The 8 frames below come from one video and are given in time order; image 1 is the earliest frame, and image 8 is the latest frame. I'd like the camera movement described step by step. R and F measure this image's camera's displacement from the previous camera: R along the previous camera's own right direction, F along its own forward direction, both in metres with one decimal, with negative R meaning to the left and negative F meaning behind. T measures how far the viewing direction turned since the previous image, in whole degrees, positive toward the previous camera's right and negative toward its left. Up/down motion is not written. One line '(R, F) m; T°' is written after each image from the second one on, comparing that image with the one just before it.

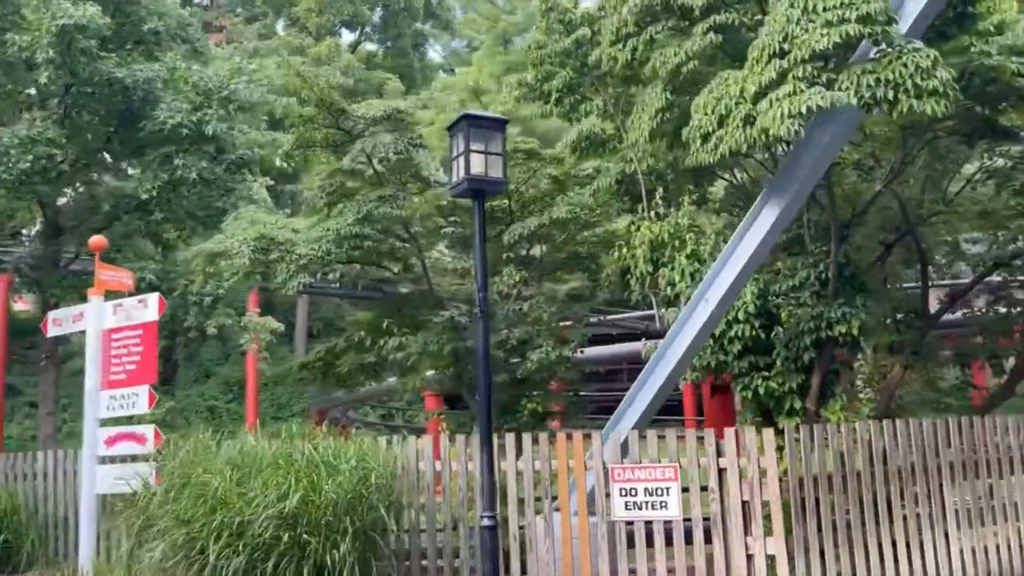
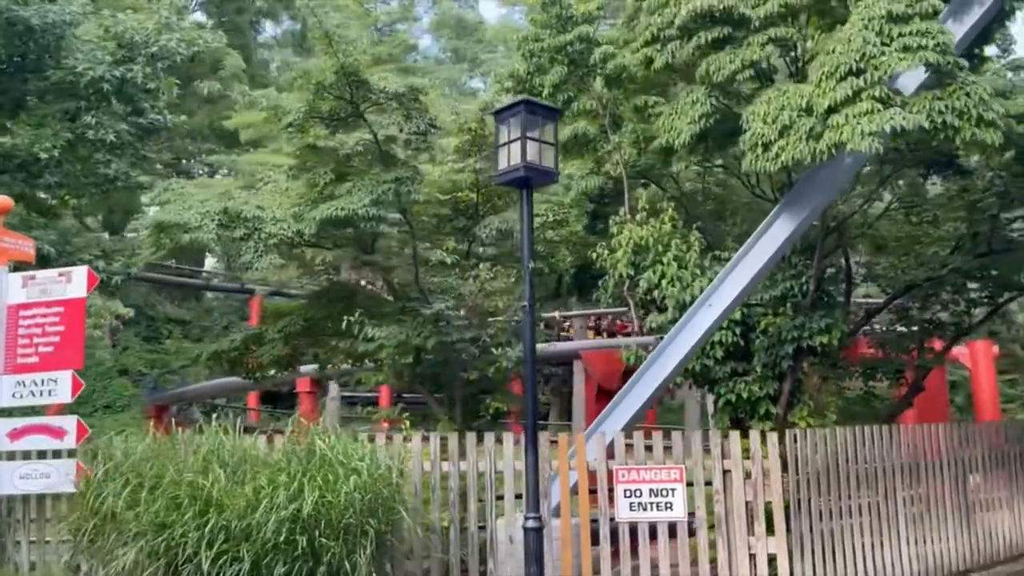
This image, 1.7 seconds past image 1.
(-1.6, +0.4) m; +13°
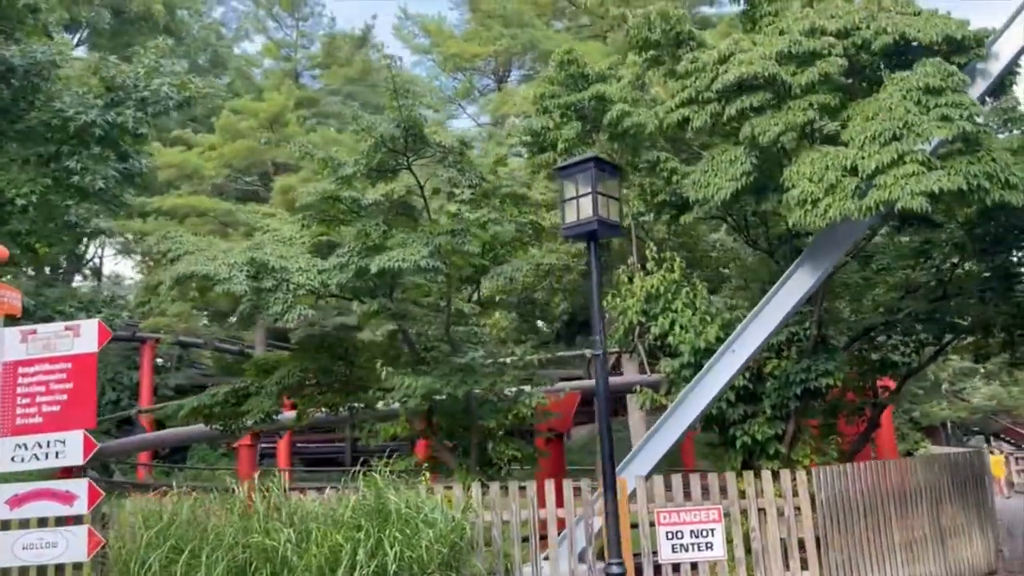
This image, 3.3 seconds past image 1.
(-1.3, 0.0) m; +8°
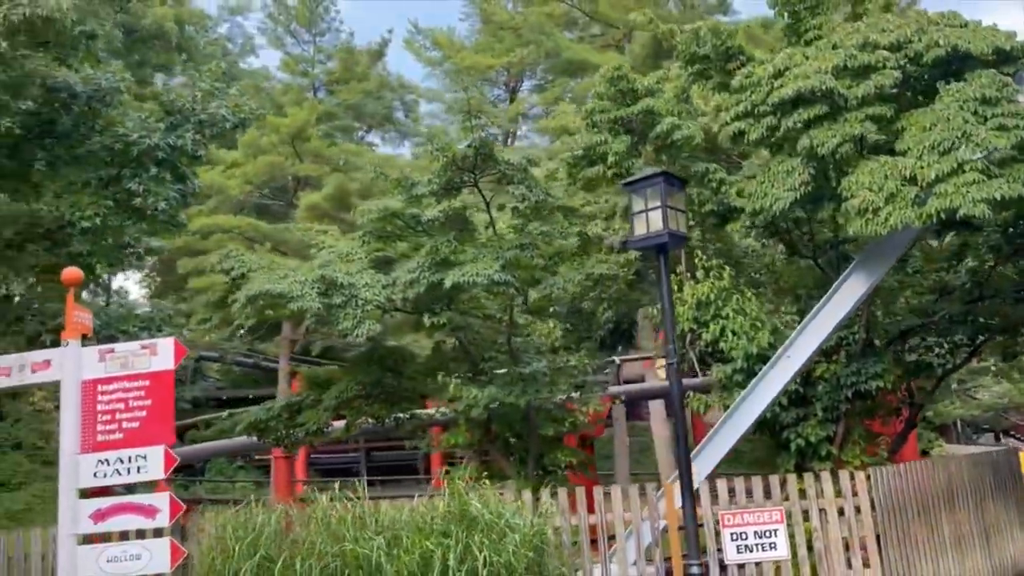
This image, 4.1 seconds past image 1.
(-0.5, -0.2) m; 0°
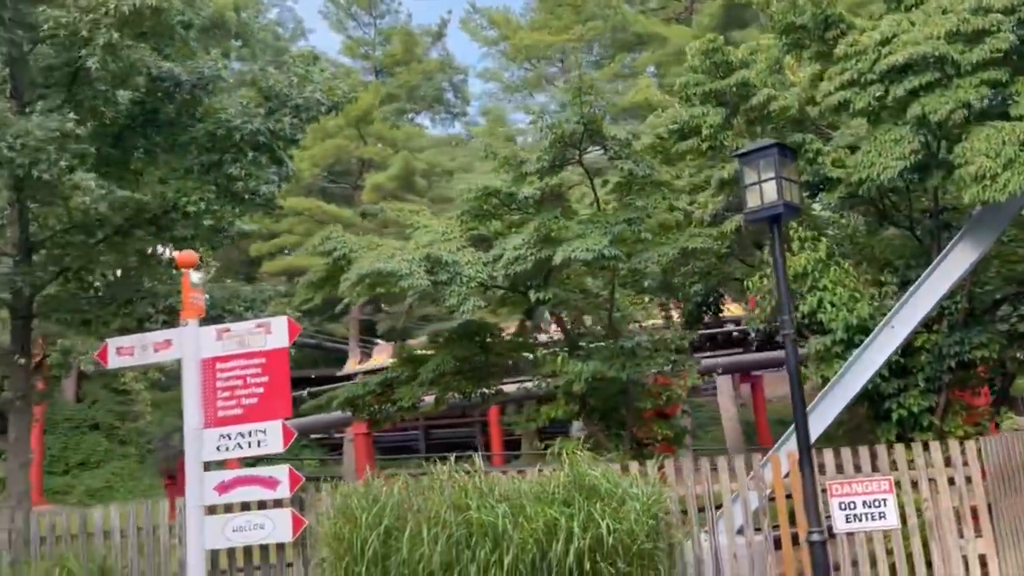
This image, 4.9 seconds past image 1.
(-0.5, -0.1) m; -3°
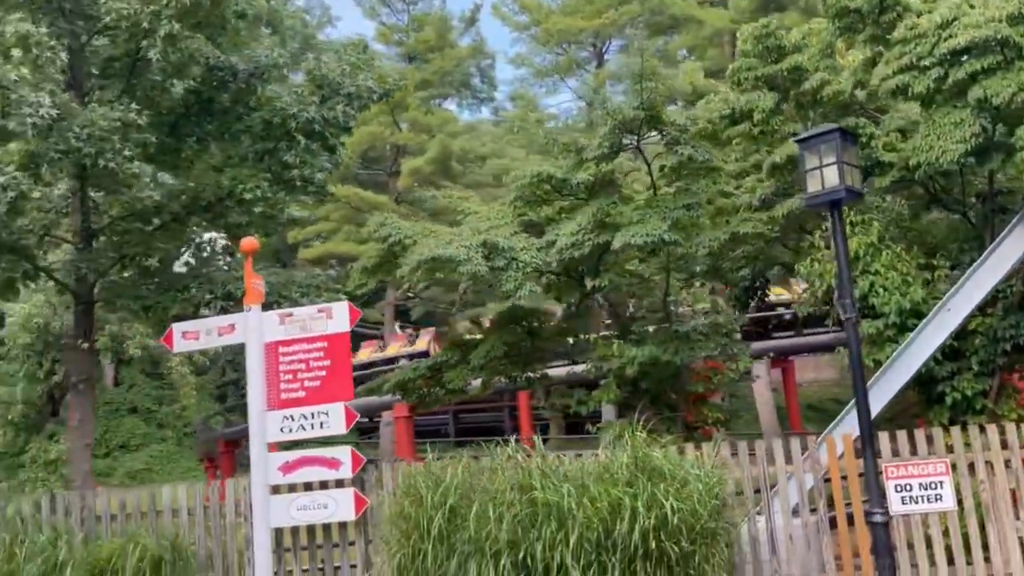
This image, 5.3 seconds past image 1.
(-0.3, -0.1) m; -2°
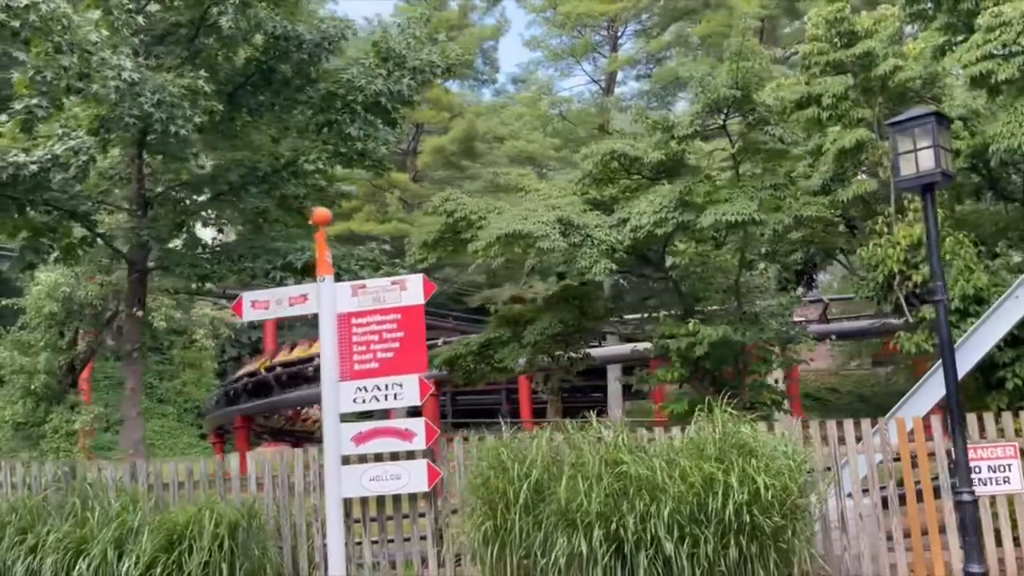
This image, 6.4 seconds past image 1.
(-0.8, 0.0) m; +1°
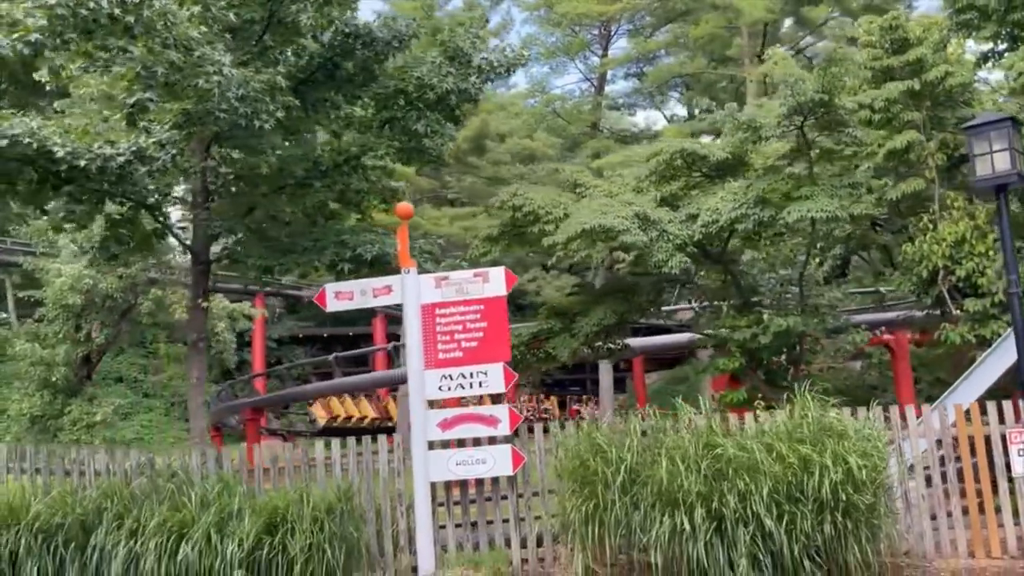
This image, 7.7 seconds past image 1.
(-1.1, -0.3) m; +2°
